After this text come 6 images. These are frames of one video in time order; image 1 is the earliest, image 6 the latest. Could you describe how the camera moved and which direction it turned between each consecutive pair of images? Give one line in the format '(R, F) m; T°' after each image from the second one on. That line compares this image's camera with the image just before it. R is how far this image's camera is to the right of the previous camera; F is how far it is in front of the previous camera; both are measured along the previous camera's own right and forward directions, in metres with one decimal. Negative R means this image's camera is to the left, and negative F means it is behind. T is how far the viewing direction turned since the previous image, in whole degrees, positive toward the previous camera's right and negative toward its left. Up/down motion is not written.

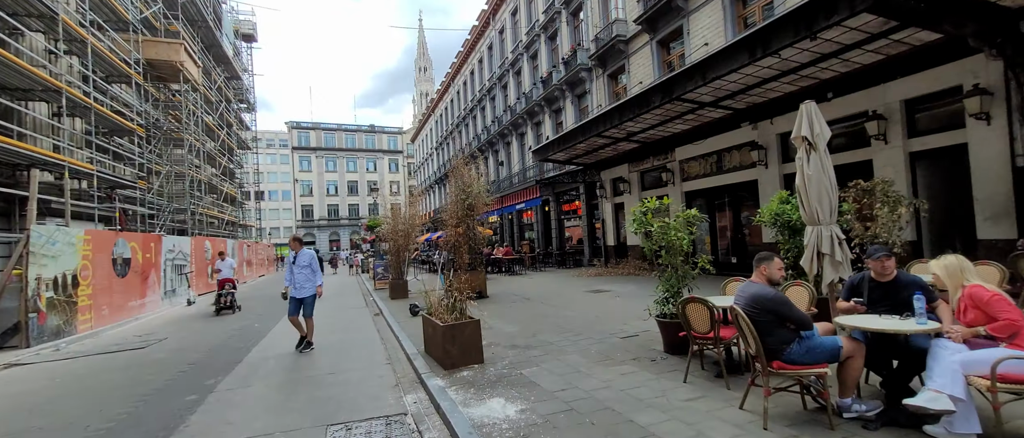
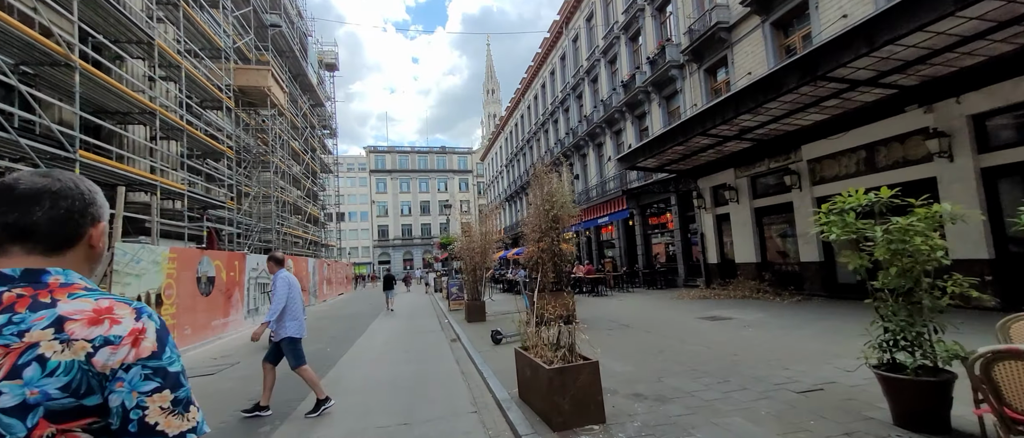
(-0.7, +1.5) m; -9°
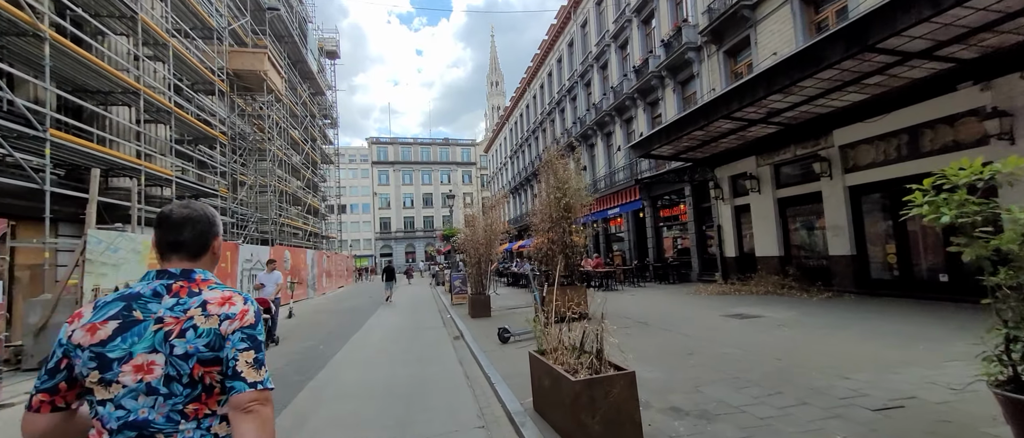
(-0.1, +0.8) m; 0°
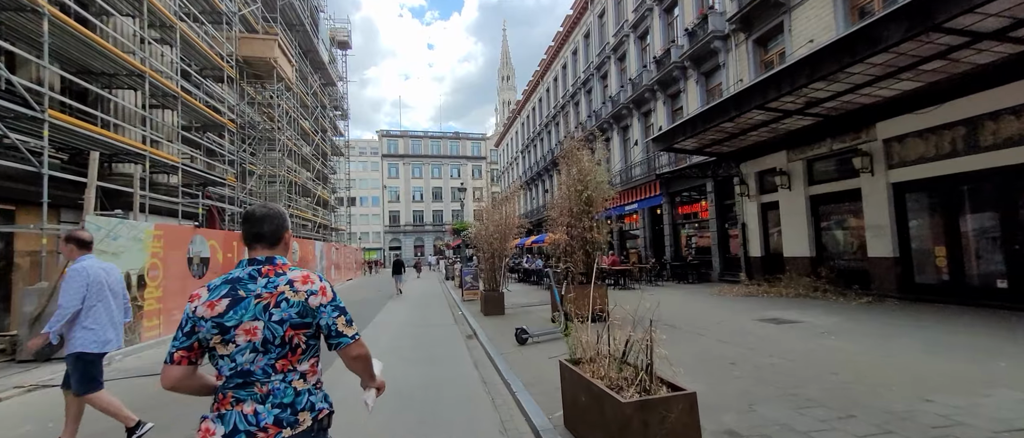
(-0.2, +0.6) m; -1°
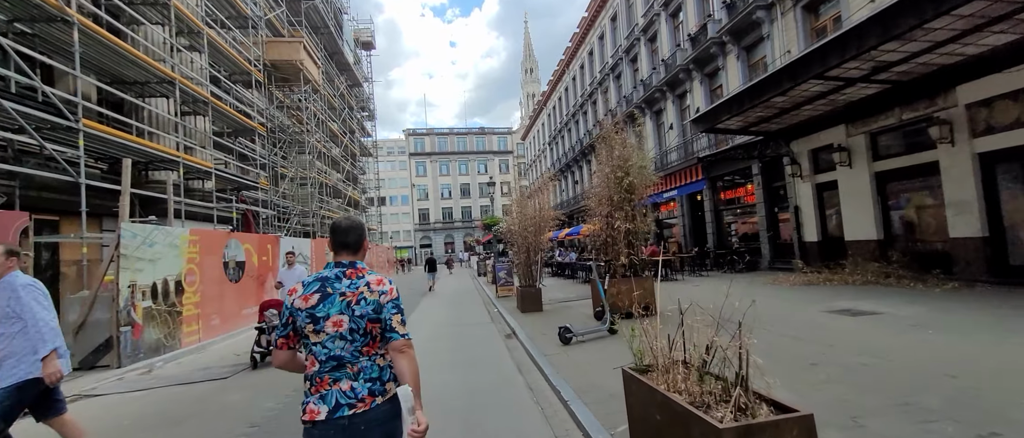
(-0.2, +0.5) m; -4°
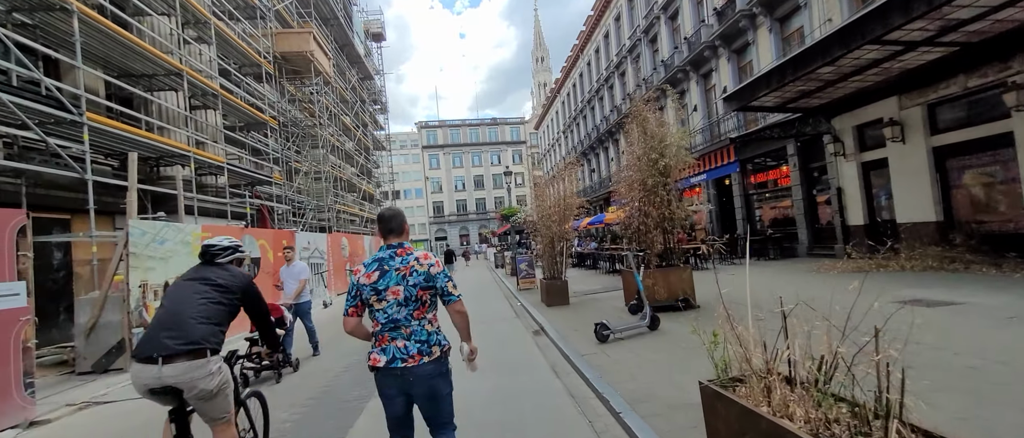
(-0.3, +0.6) m; -2°
